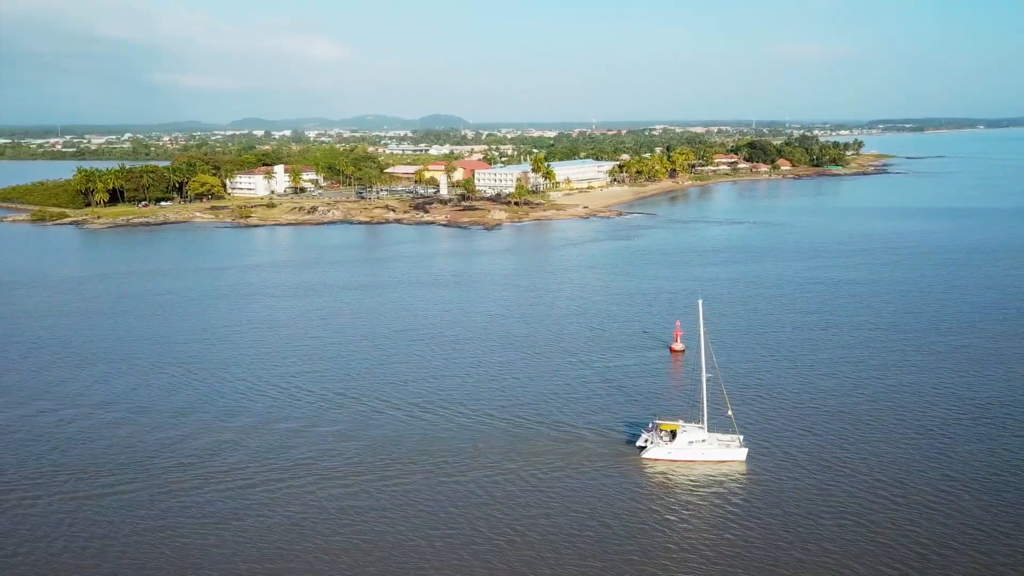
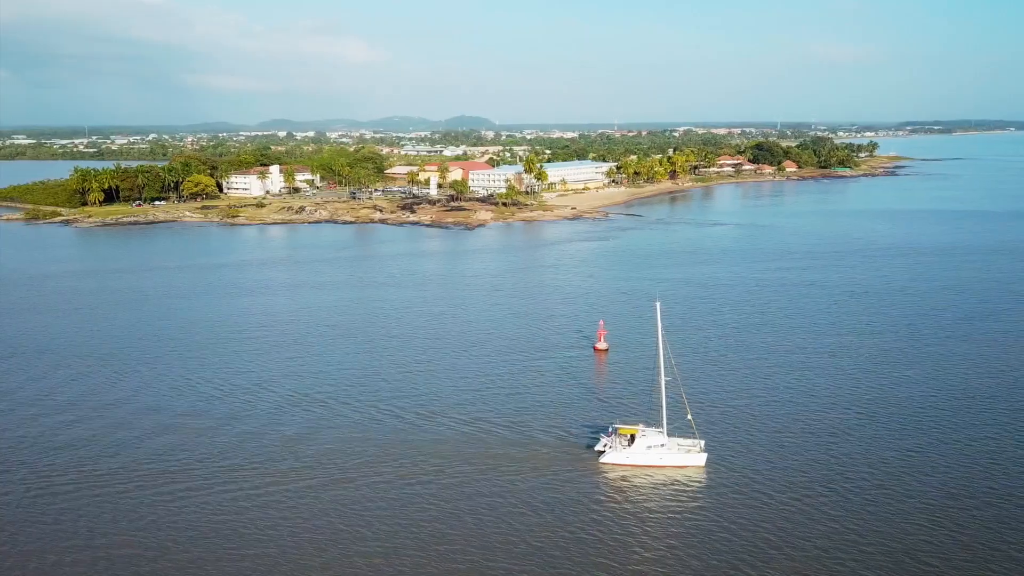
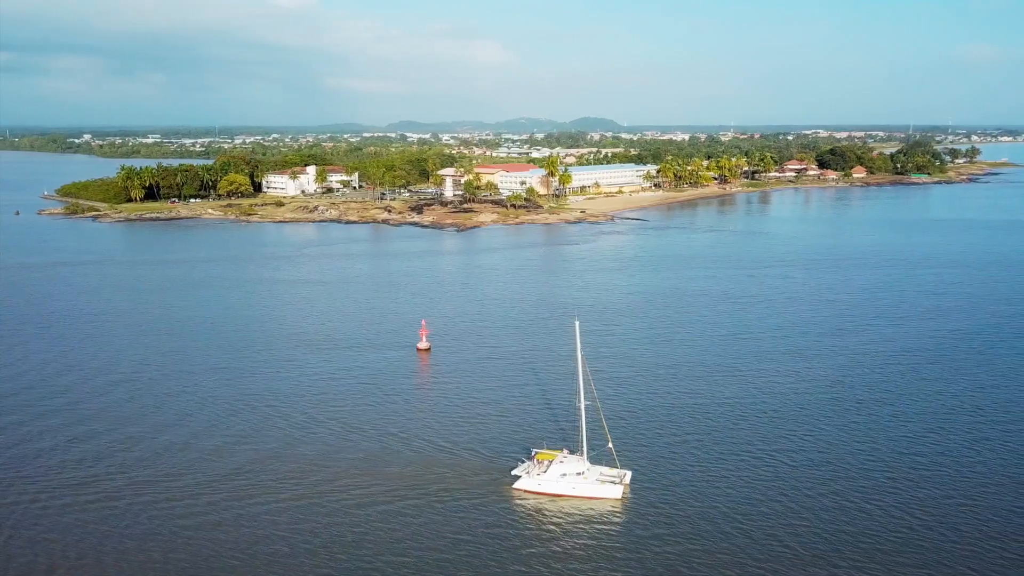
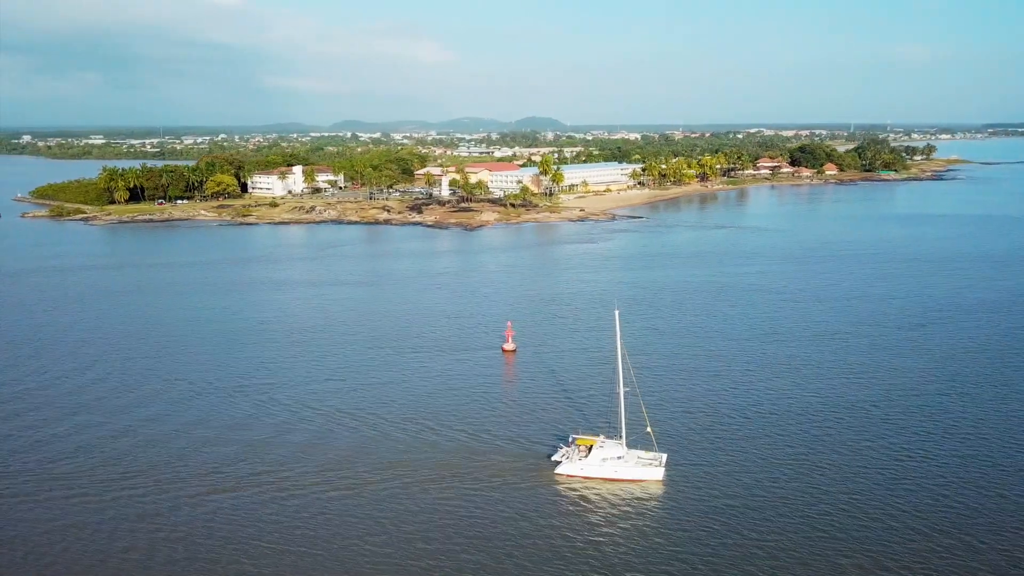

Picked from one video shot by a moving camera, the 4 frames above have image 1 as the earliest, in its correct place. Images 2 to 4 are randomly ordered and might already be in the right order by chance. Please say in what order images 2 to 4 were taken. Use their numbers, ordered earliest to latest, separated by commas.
2, 4, 3
